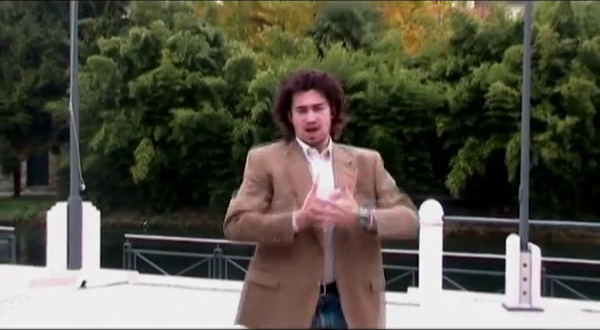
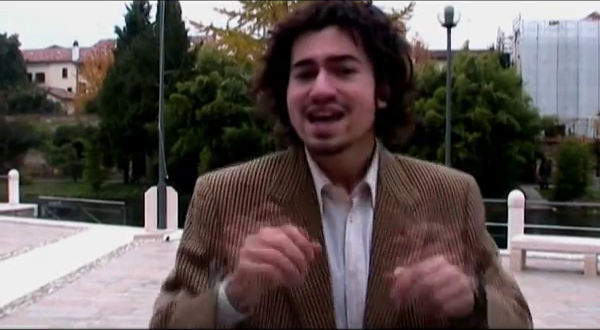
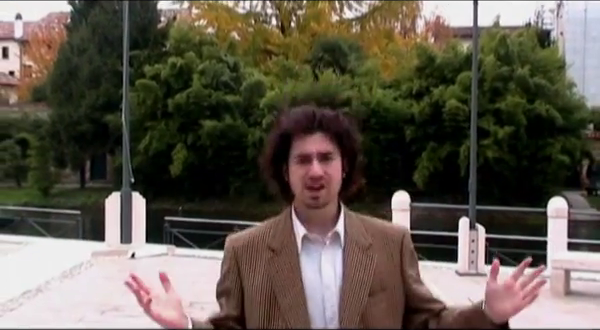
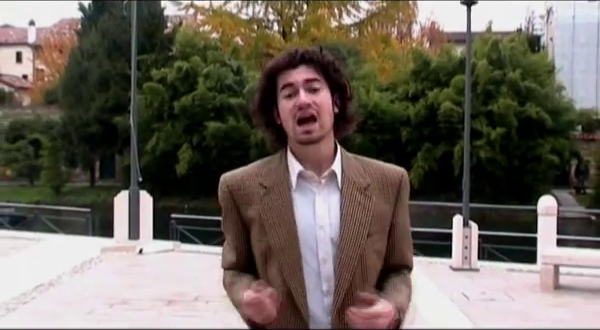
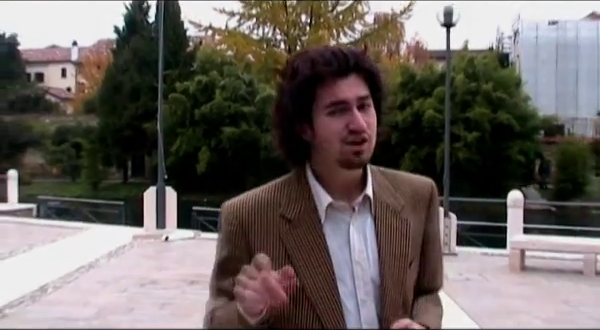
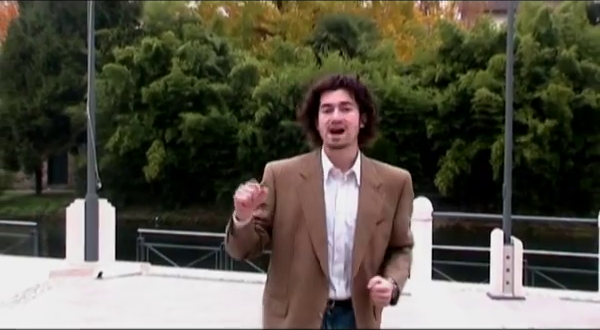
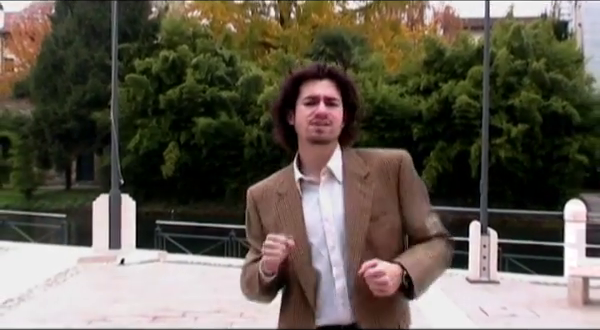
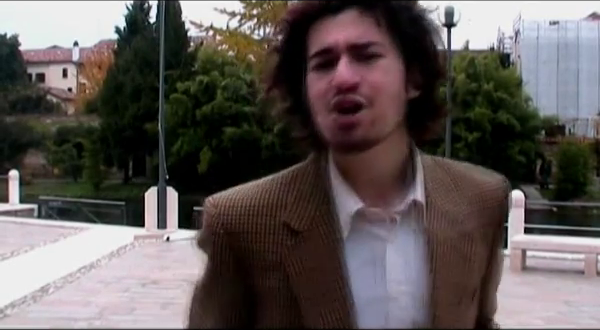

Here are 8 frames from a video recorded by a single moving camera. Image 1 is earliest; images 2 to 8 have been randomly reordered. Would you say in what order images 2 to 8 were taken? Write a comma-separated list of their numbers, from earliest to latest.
6, 7, 3, 4, 5, 2, 8
